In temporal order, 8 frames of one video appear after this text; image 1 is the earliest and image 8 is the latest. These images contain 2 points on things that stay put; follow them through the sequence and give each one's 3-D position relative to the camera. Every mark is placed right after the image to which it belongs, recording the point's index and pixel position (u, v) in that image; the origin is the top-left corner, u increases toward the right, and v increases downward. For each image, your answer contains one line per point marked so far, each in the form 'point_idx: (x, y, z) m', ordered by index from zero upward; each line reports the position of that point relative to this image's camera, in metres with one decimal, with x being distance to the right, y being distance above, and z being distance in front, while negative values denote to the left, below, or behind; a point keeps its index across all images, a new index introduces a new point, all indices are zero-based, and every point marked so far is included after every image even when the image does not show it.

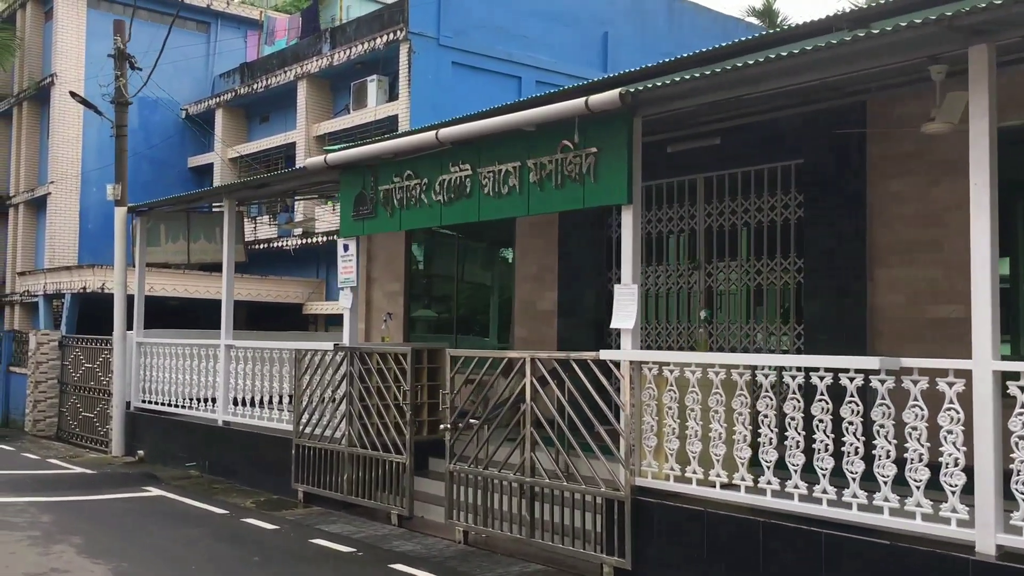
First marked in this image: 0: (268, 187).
0: (-2.3, +1.0, +9.6) m
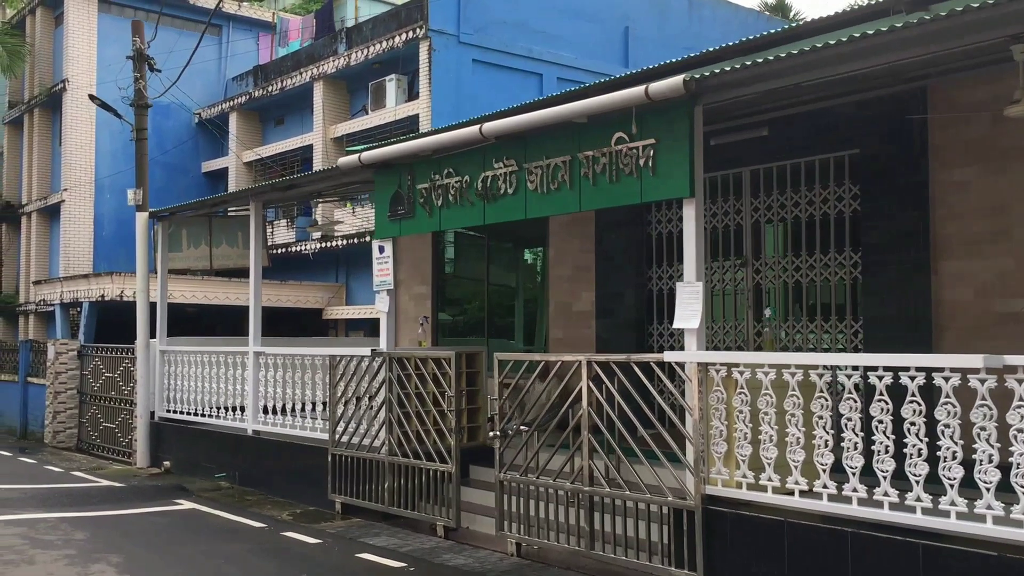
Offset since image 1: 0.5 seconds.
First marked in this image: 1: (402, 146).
0: (-2.0, +0.9, +9.3) m
1: (-0.8, +1.1, +7.3) m
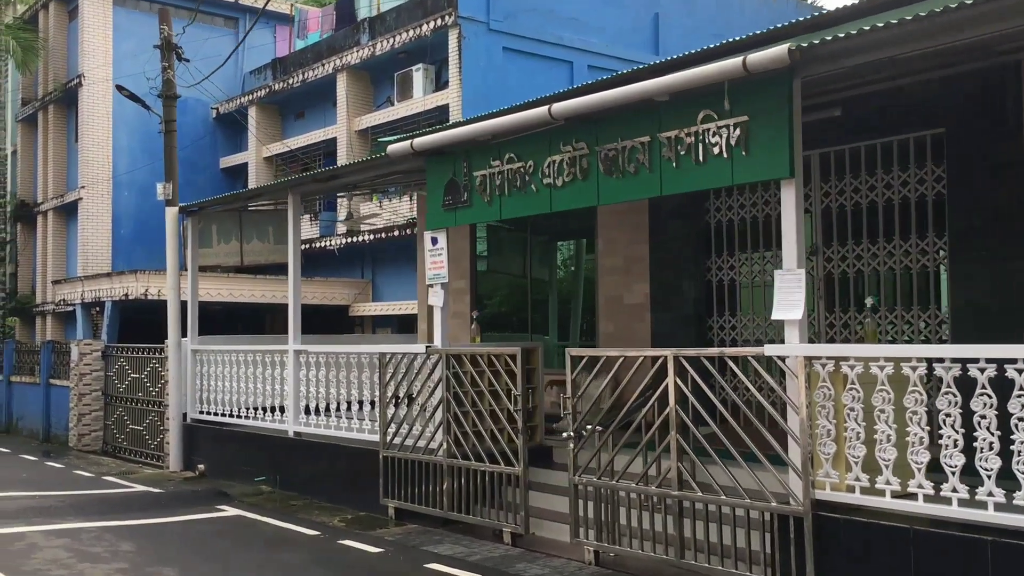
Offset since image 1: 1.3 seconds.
0: (-1.6, +1.0, +9.0) m
1: (-0.4, +1.1, +6.9) m
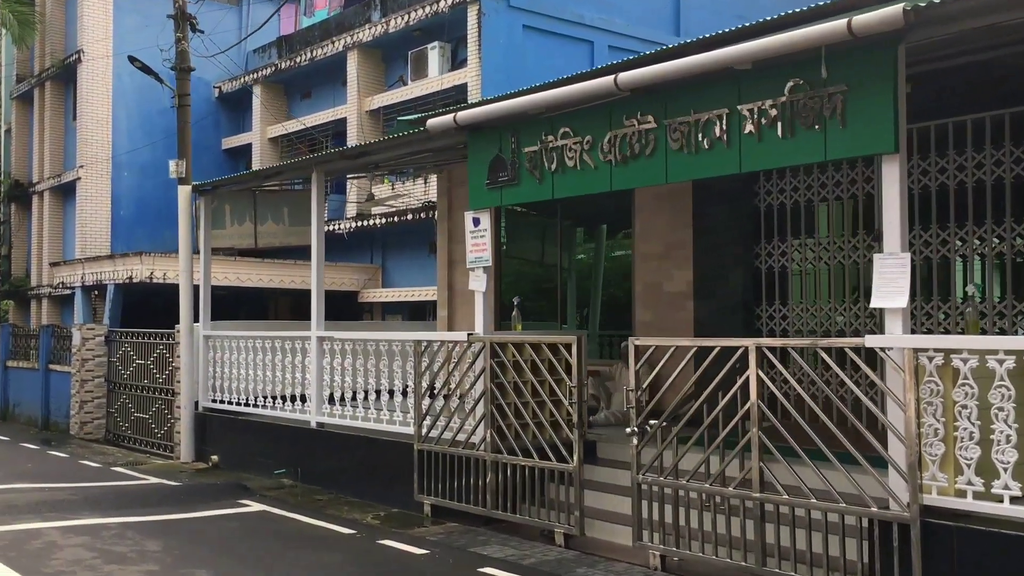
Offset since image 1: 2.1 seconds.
0: (-1.2, +1.1, +8.5) m
1: (0.0, +1.2, +6.5) m
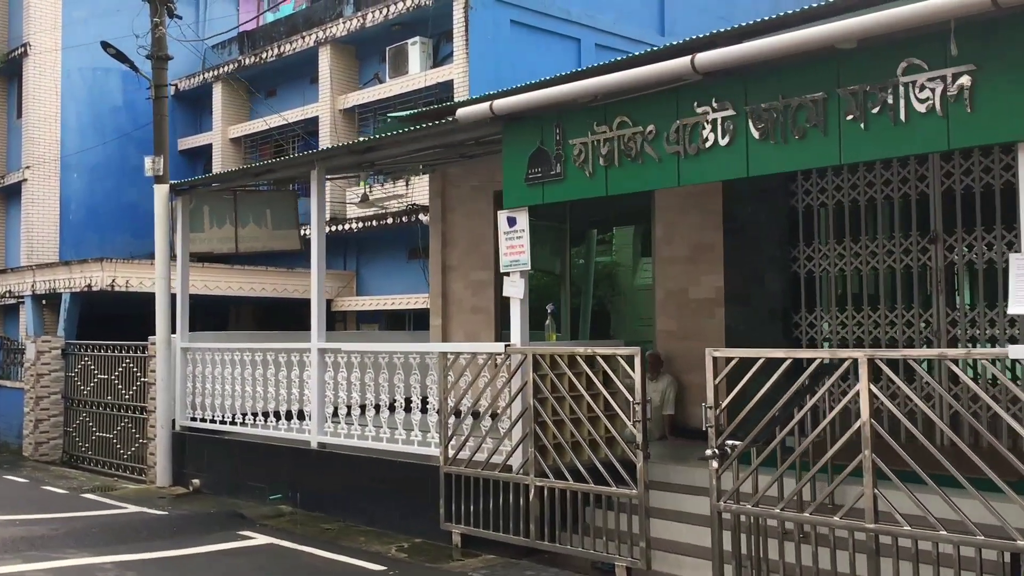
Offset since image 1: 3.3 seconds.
0: (-1.1, +1.1, +7.8) m
1: (+0.3, +1.2, +5.8) m
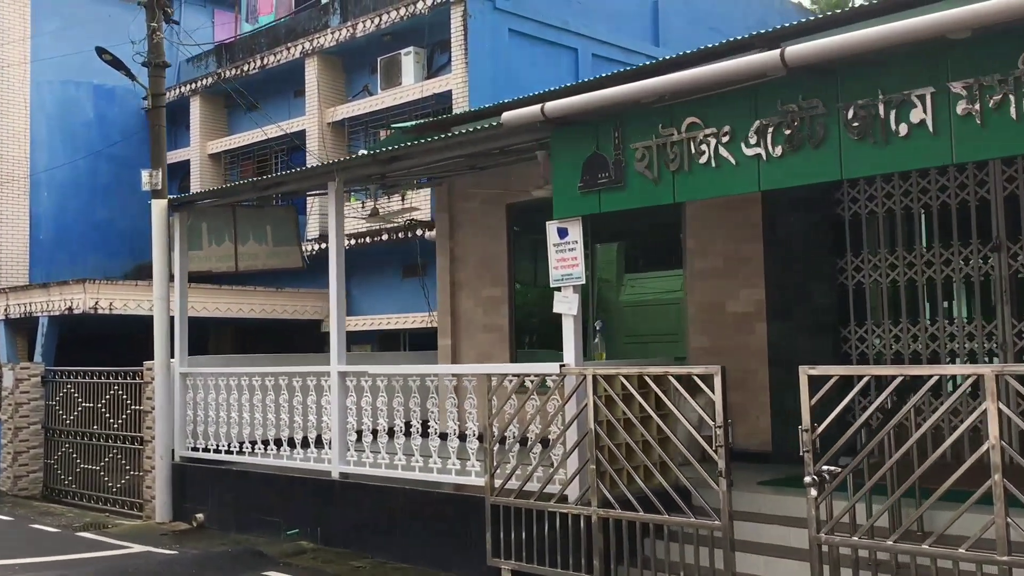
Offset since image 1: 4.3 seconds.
0: (-0.8, +0.9, +7.3) m
1: (+0.6, +1.1, +5.4) m
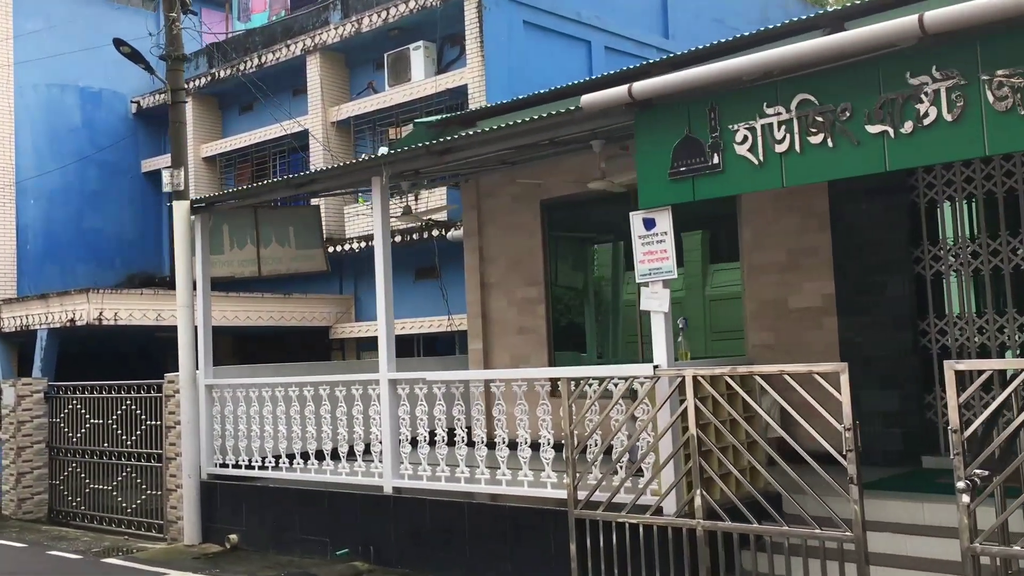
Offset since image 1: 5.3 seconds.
0: (-0.4, +0.9, +6.9) m
1: (+1.0, +1.1, +5.0) m
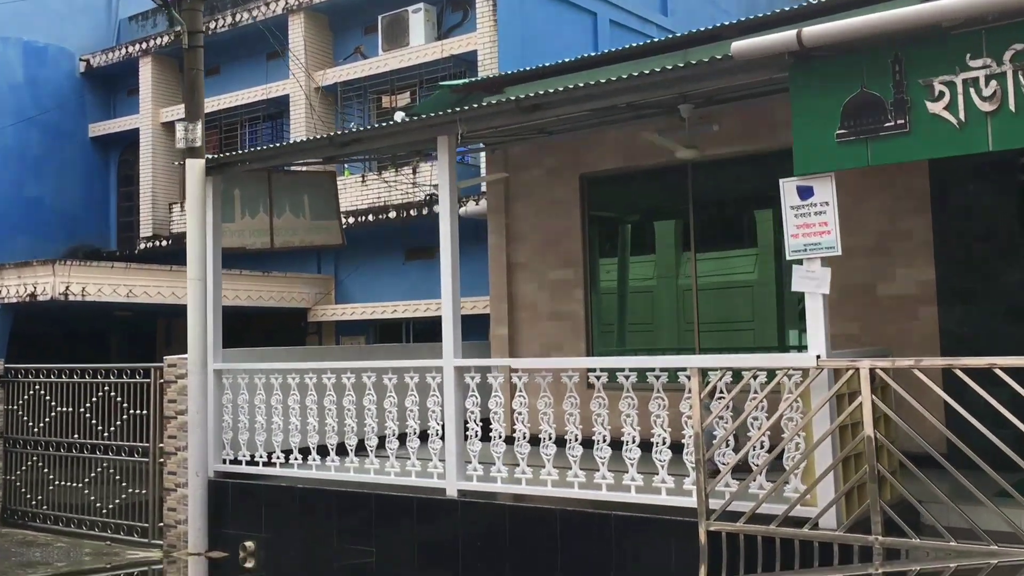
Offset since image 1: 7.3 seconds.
0: (+0.1, +1.1, +6.0) m
1: (+1.8, +1.2, +4.3) m
